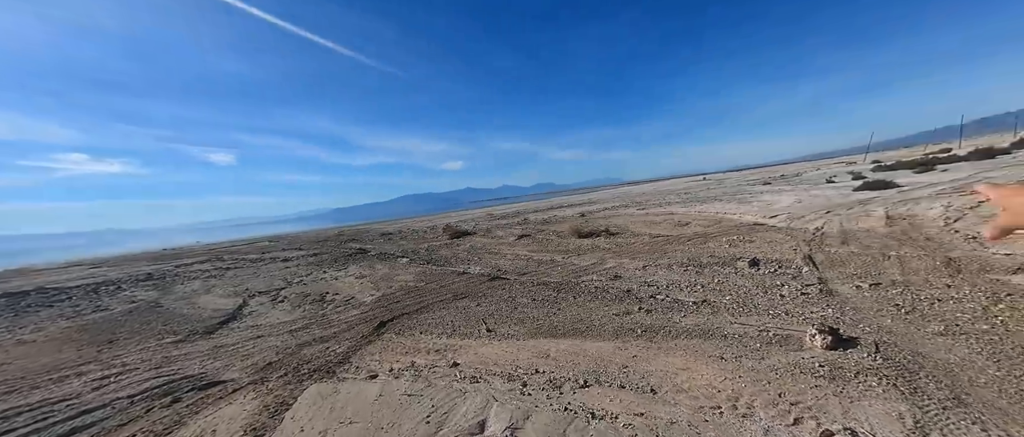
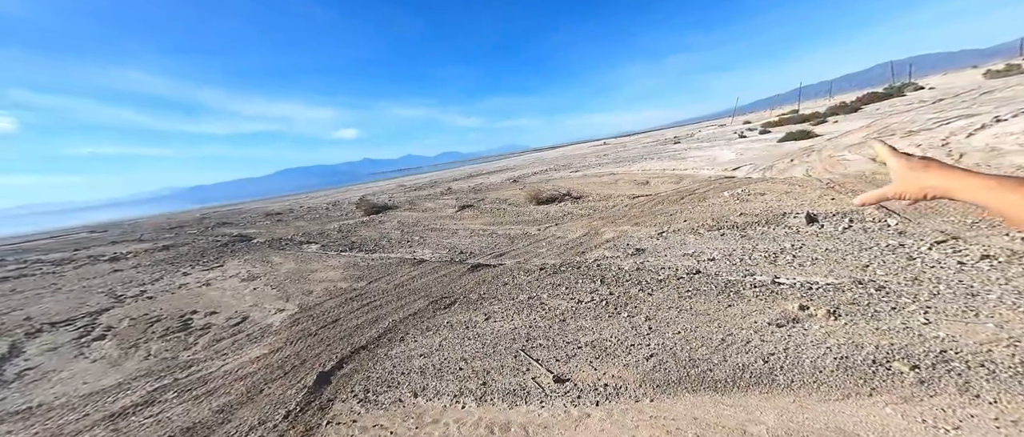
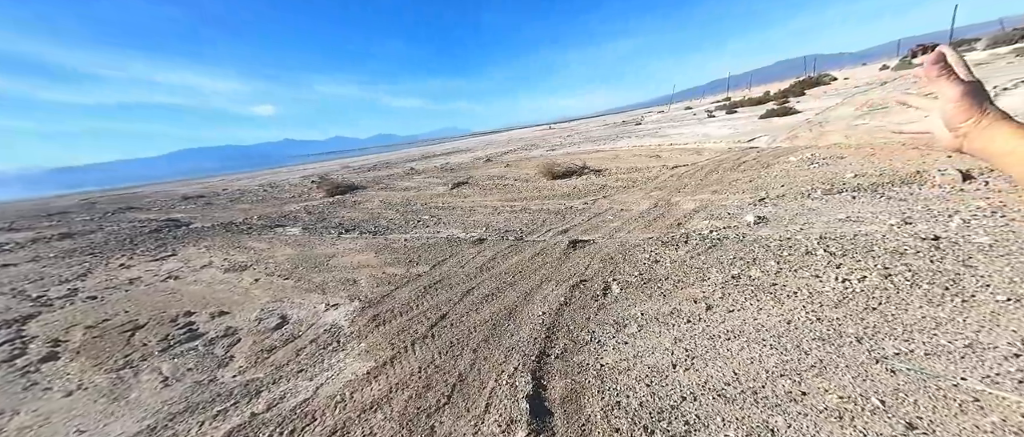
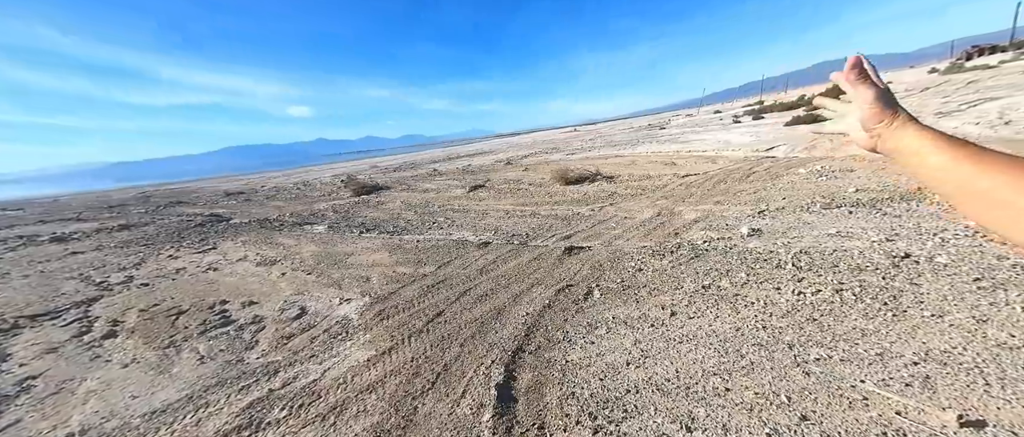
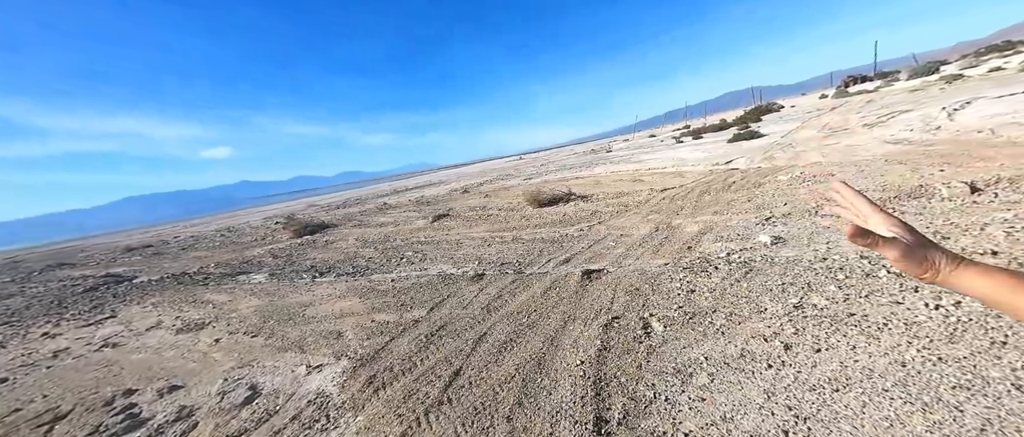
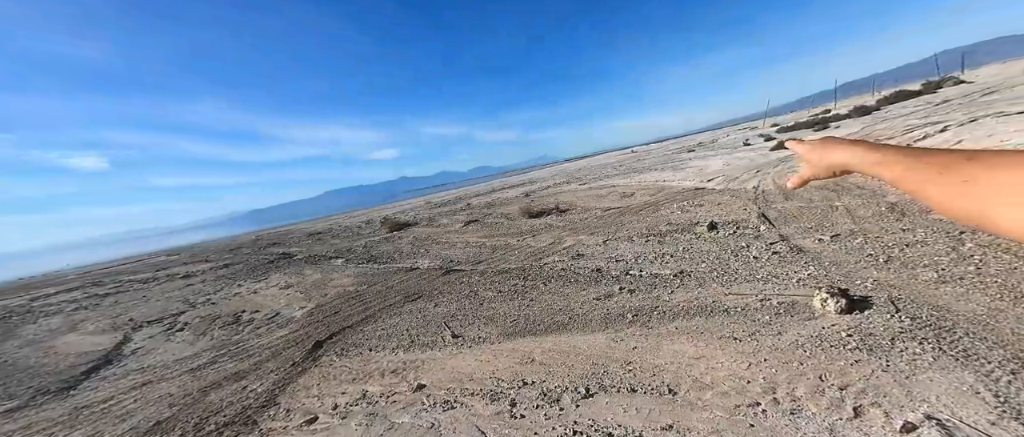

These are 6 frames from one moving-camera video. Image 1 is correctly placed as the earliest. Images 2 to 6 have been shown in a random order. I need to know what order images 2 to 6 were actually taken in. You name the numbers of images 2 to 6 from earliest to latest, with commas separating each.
6, 2, 4, 3, 5
